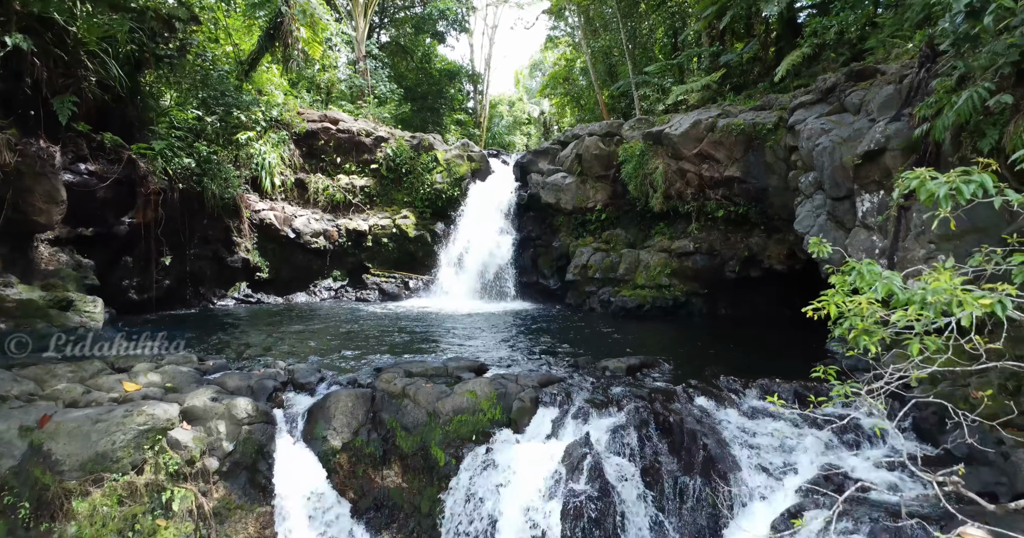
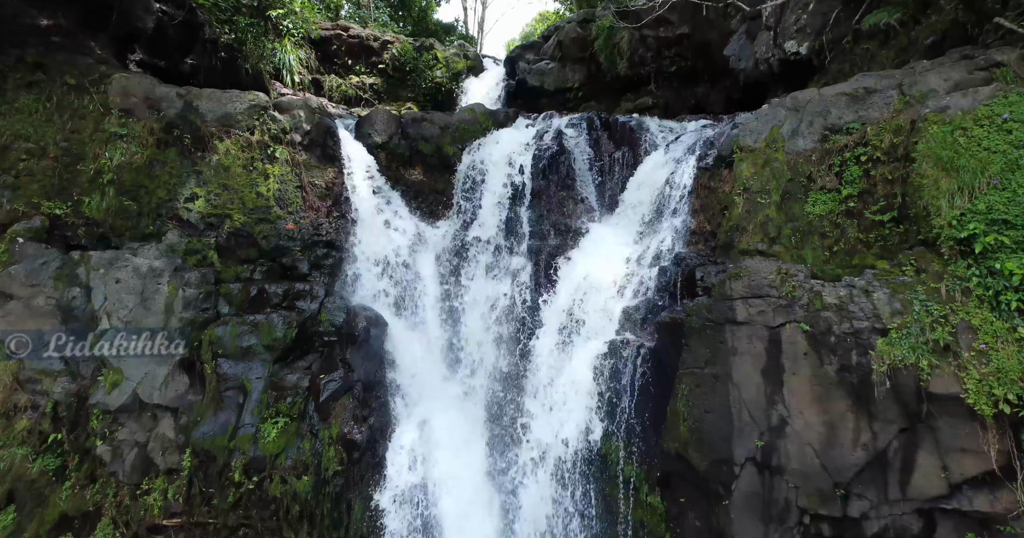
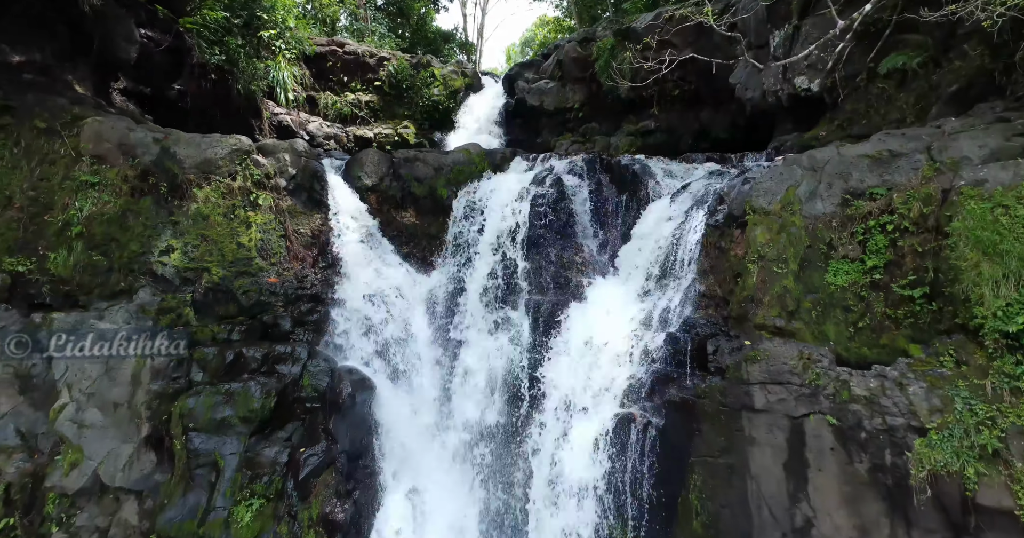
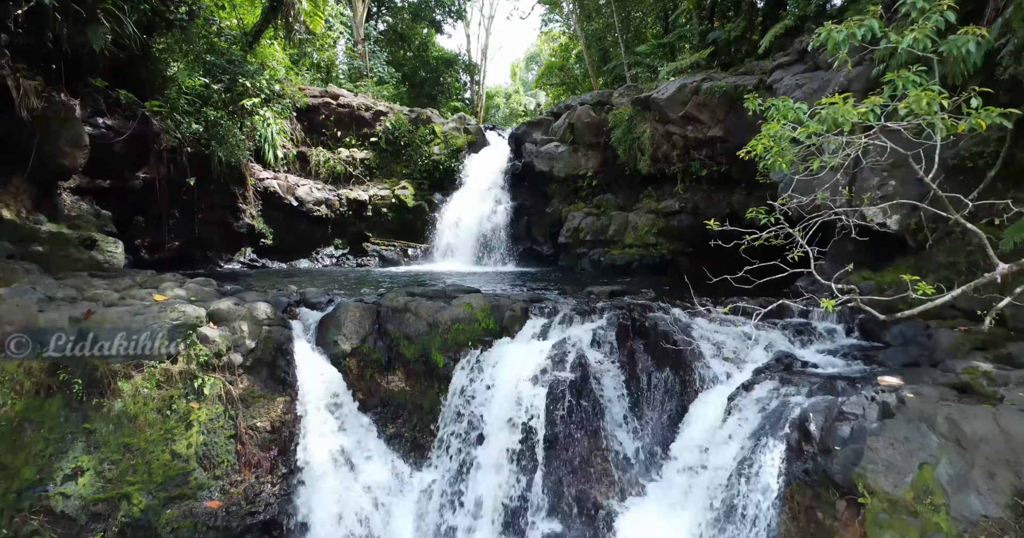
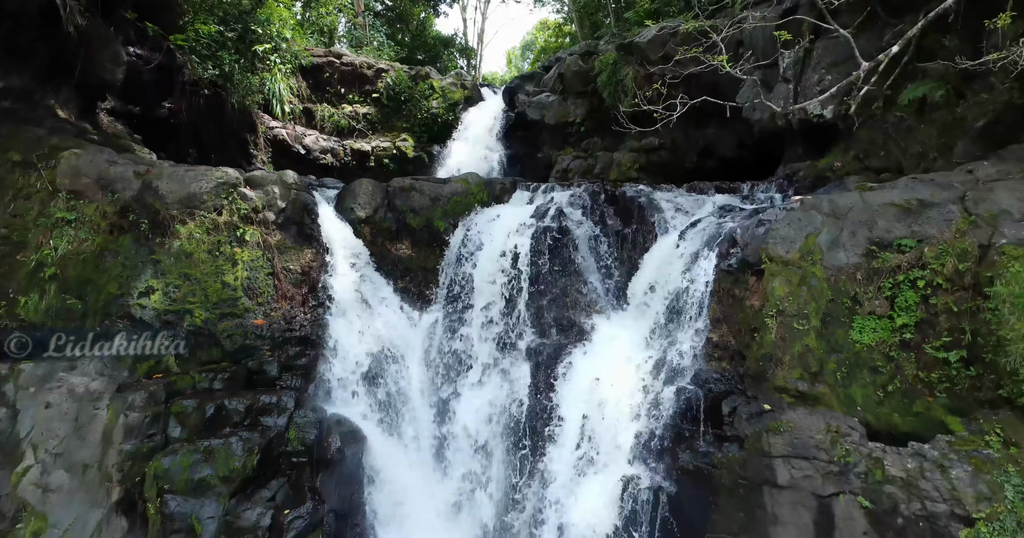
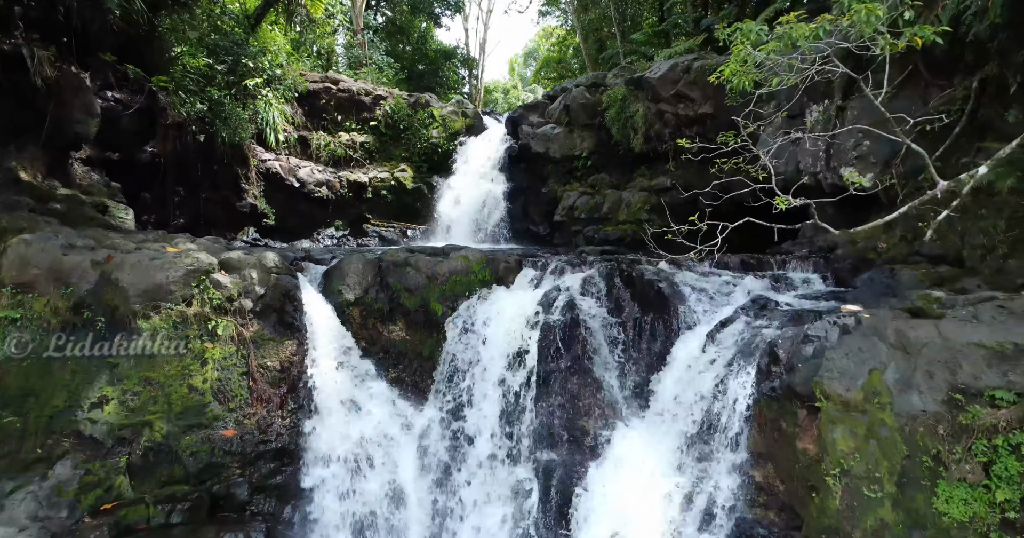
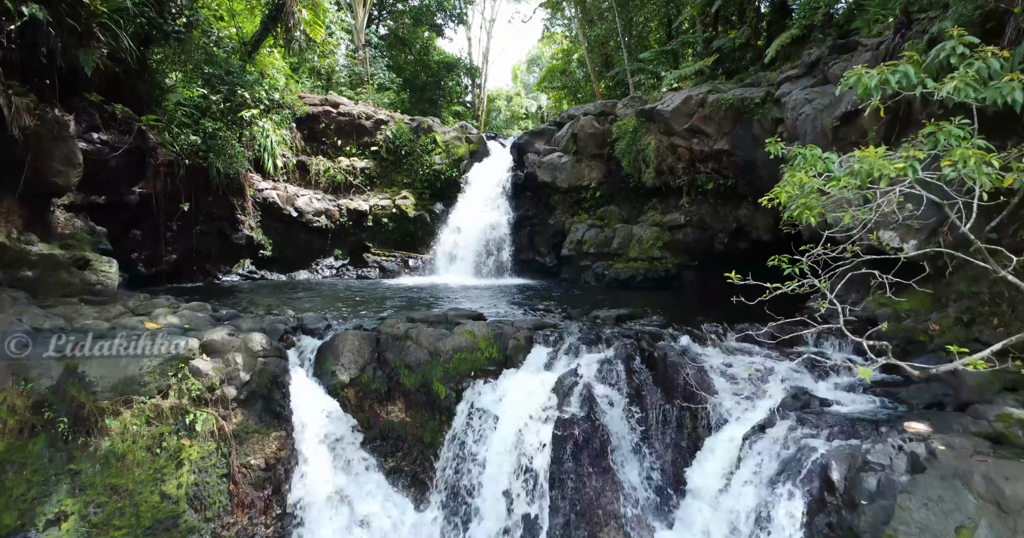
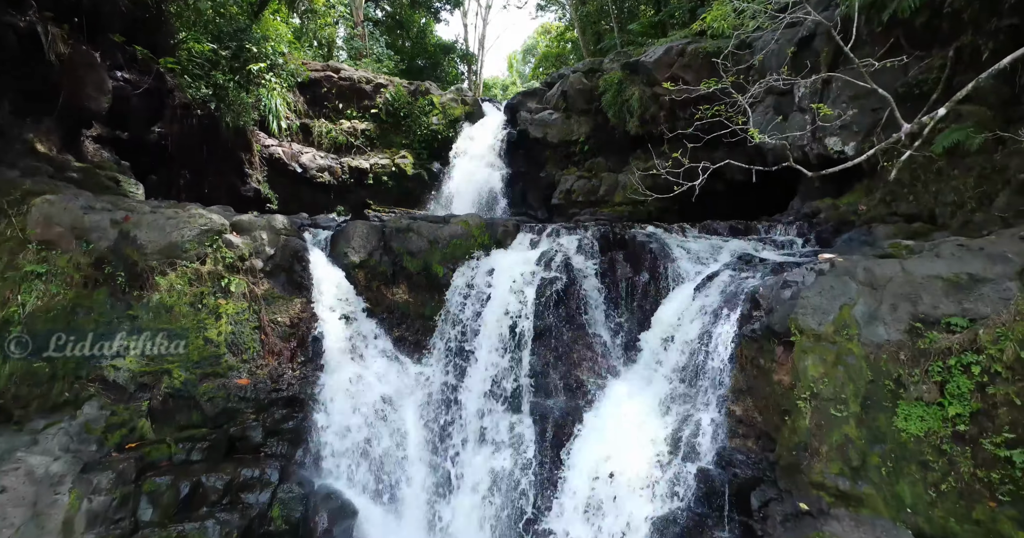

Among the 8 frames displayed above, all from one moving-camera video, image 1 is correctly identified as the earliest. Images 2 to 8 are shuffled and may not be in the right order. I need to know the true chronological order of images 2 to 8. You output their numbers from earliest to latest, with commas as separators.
7, 4, 6, 8, 5, 3, 2
